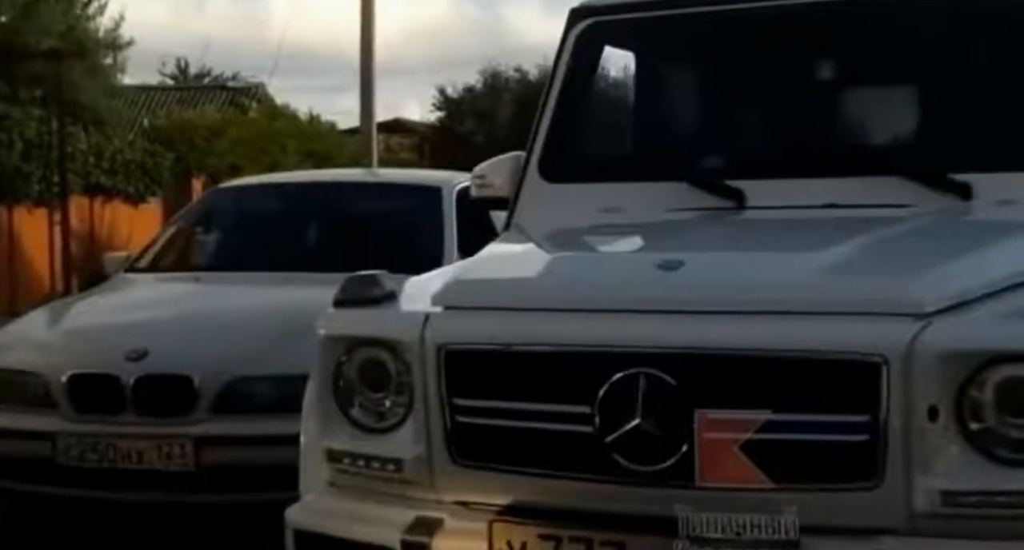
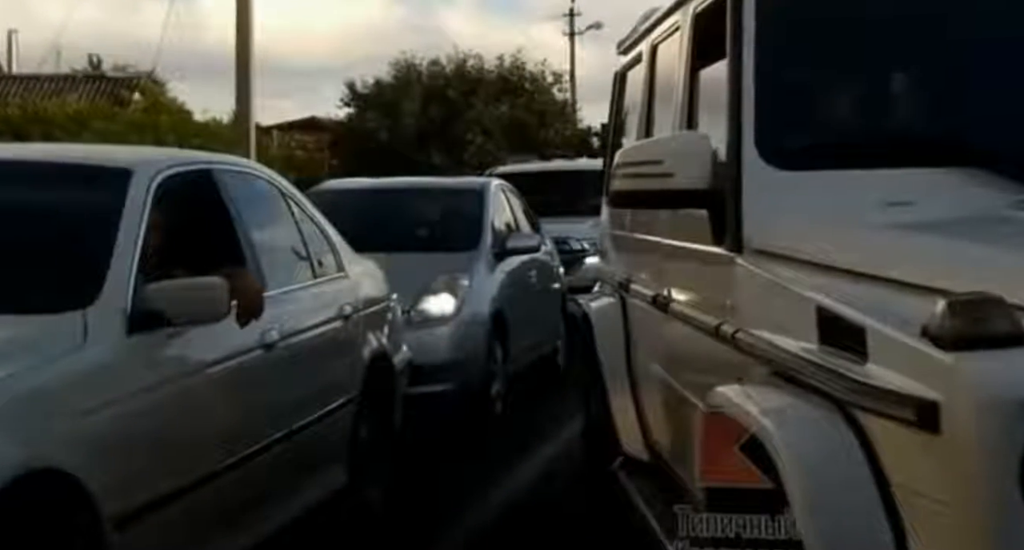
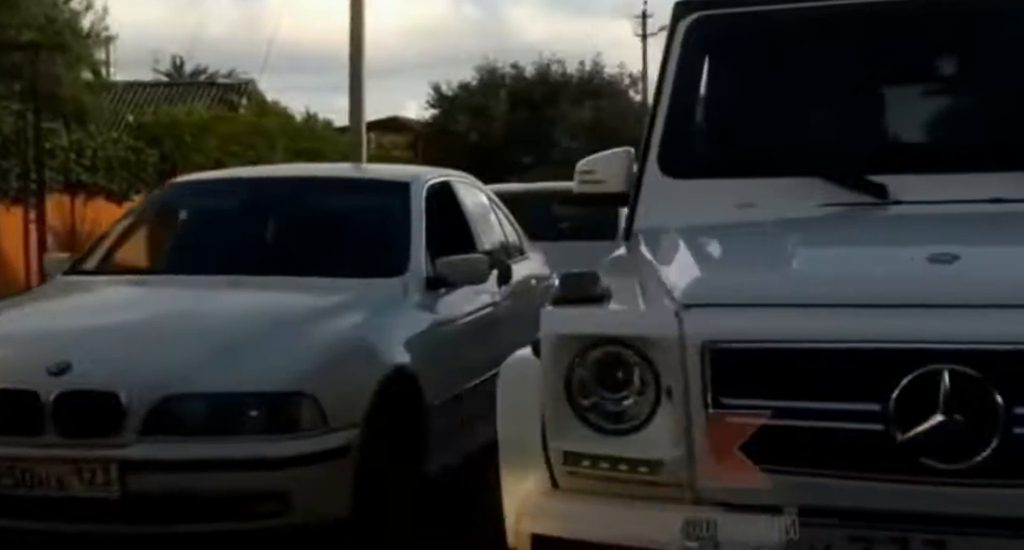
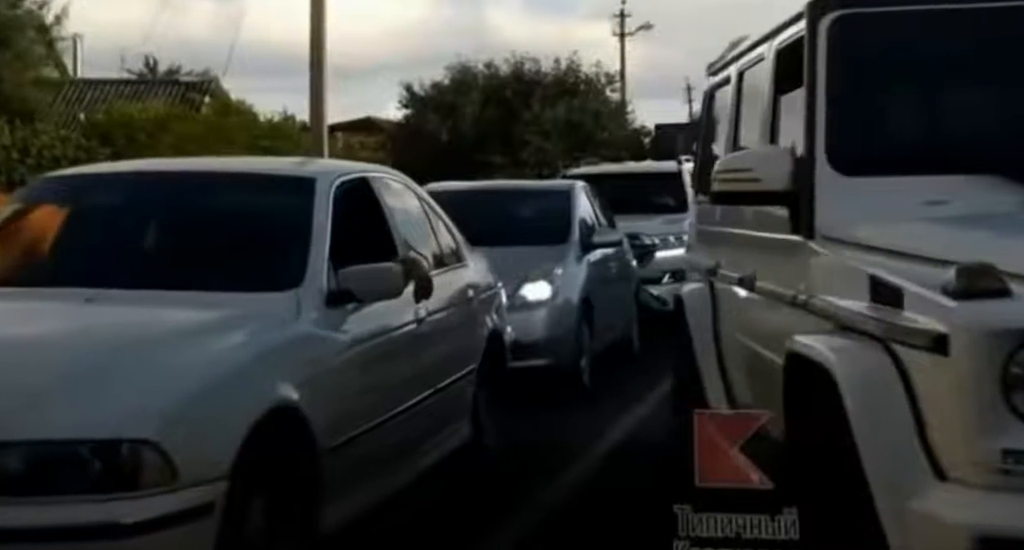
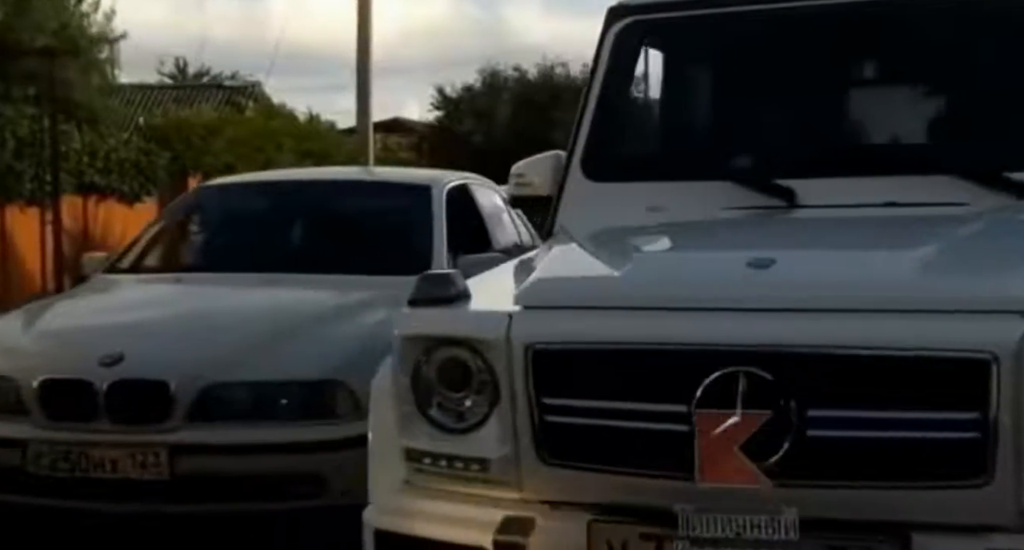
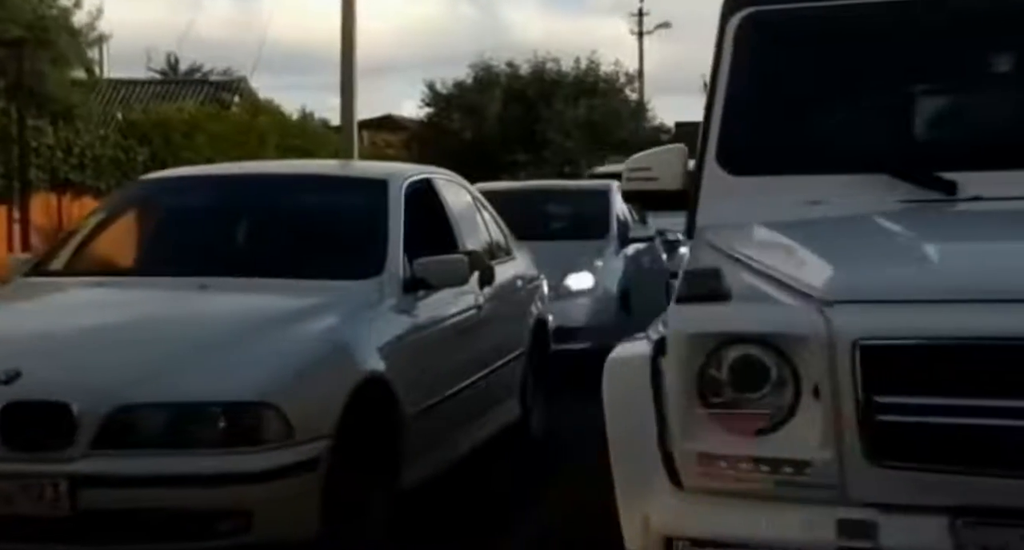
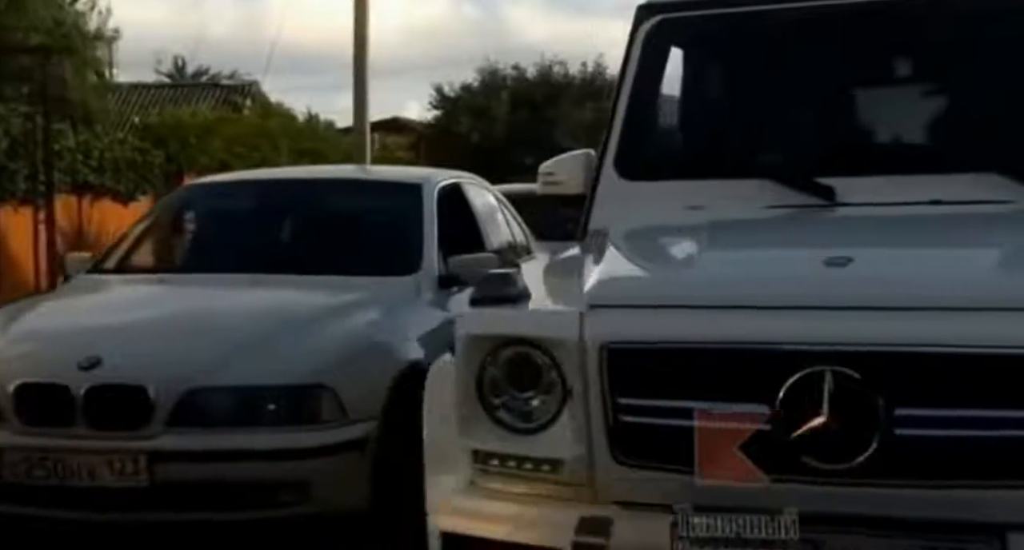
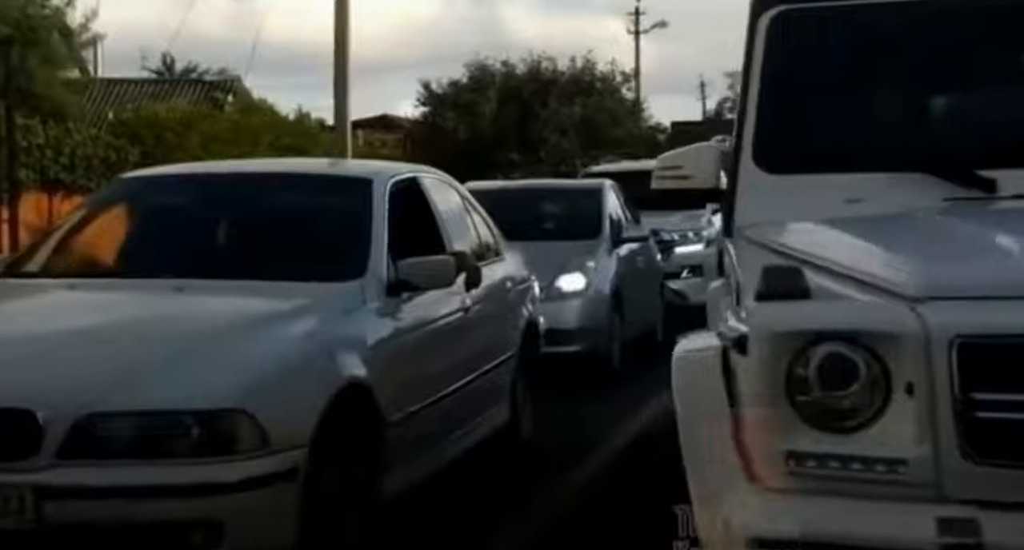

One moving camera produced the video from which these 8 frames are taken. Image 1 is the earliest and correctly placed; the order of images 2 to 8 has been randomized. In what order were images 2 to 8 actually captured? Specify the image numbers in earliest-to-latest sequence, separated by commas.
5, 7, 3, 6, 8, 4, 2
